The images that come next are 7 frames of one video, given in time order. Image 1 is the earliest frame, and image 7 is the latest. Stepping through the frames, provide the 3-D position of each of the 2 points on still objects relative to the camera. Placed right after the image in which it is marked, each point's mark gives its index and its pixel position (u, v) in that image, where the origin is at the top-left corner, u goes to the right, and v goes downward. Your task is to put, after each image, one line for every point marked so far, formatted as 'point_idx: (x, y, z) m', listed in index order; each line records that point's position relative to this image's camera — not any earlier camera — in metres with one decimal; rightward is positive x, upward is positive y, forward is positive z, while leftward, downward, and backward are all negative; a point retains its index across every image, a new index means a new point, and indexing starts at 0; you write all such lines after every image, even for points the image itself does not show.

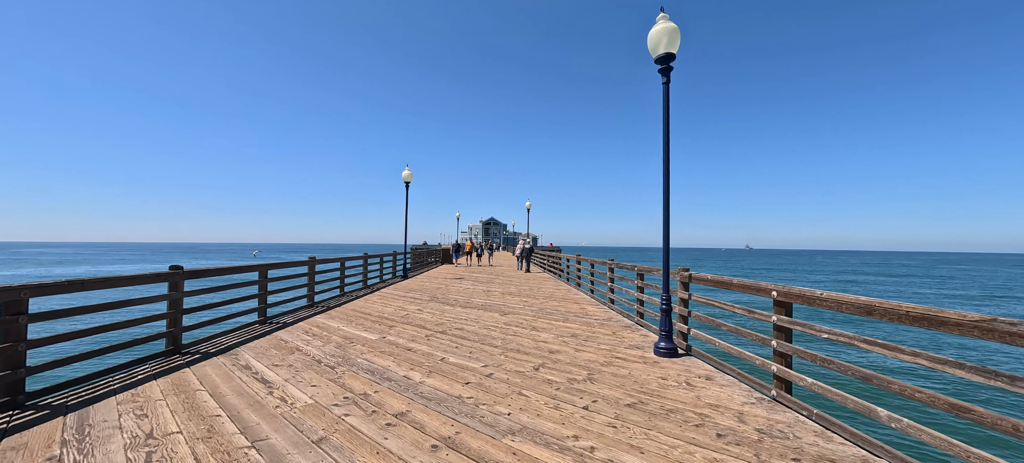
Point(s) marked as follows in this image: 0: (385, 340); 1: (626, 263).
0: (-1.9, -1.6, +5.5) m
1: (+2.8, -0.8, +8.8) m
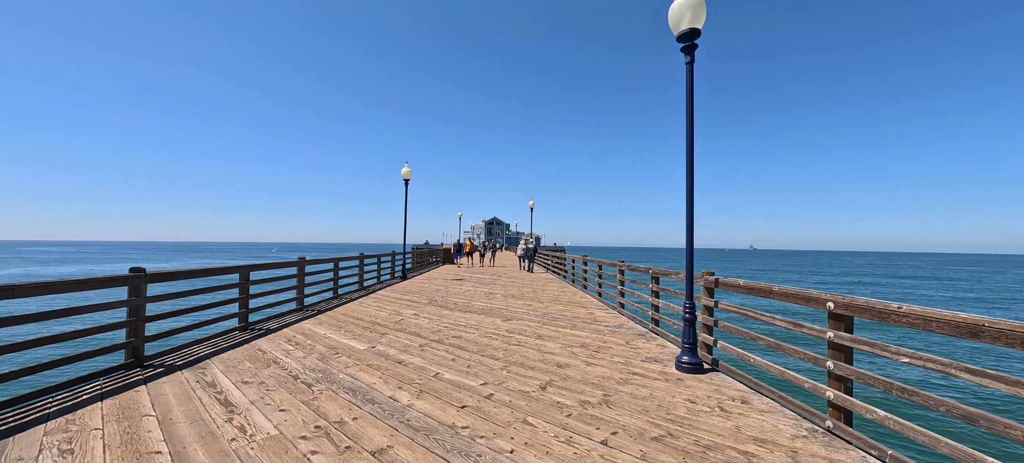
0: (-1.9, -1.6, +4.9) m
1: (+2.8, -0.8, +8.2) m
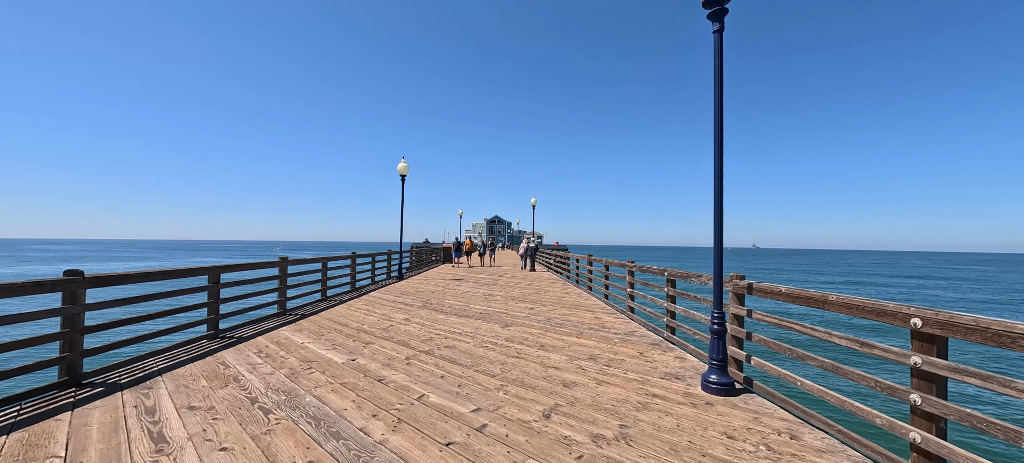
0: (-1.9, -1.6, +4.3) m
1: (+2.8, -0.7, +7.6) m
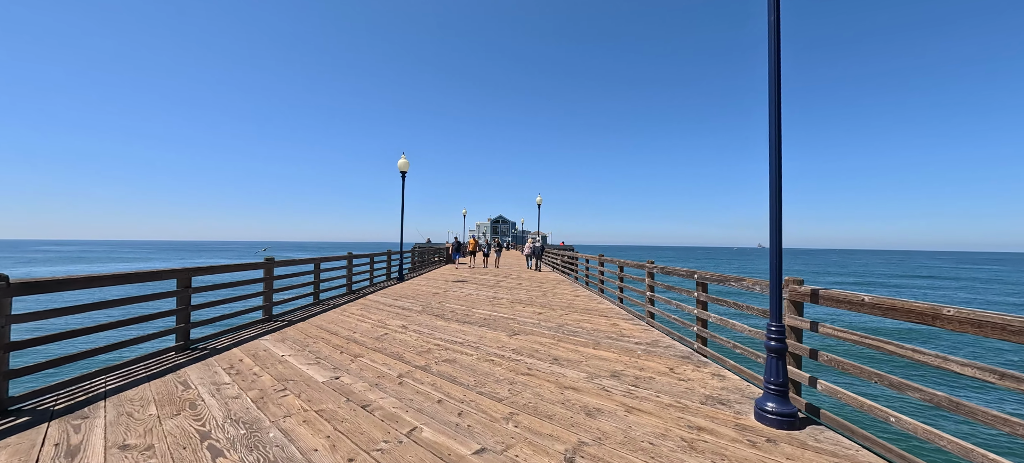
0: (-1.8, -1.6, +3.7) m
1: (+3.0, -0.7, +6.9) m
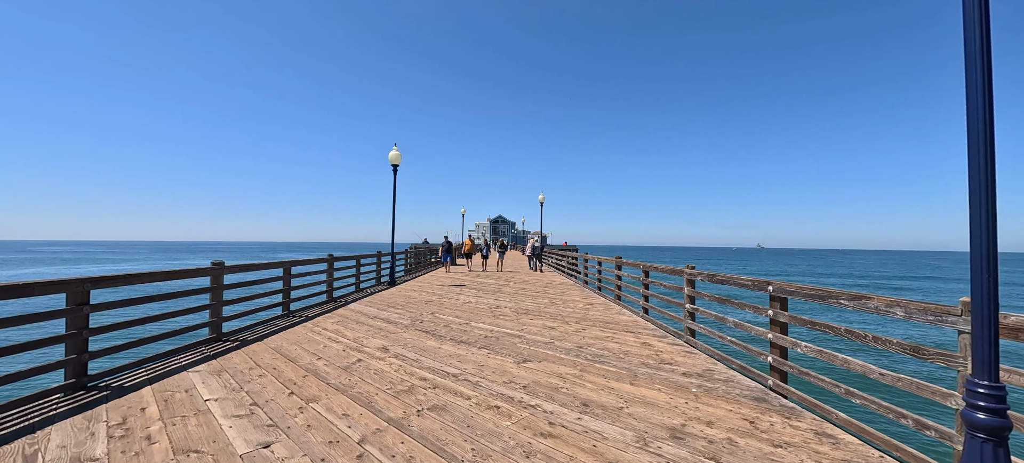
0: (-1.7, -1.5, +2.4) m
1: (+3.1, -0.6, +5.6) m
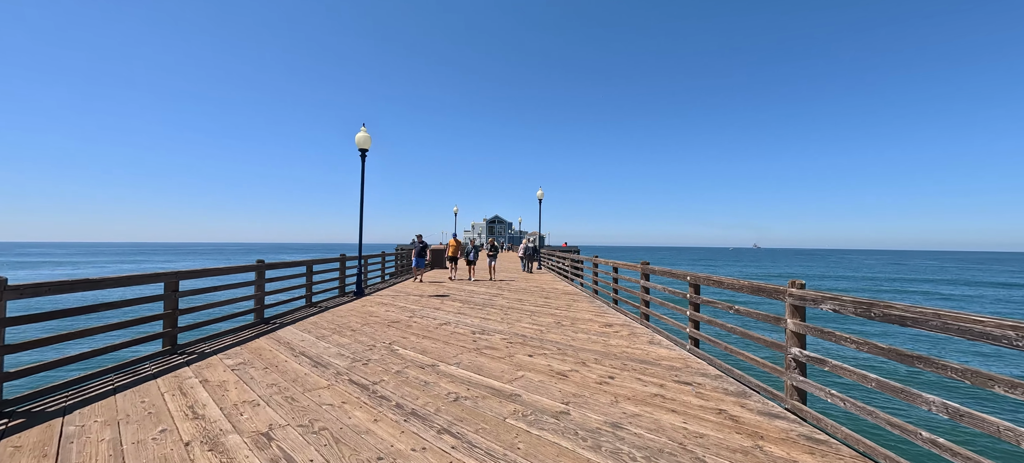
0: (-1.8, -1.5, +0.2) m
1: (+3.0, -0.6, +3.5) m
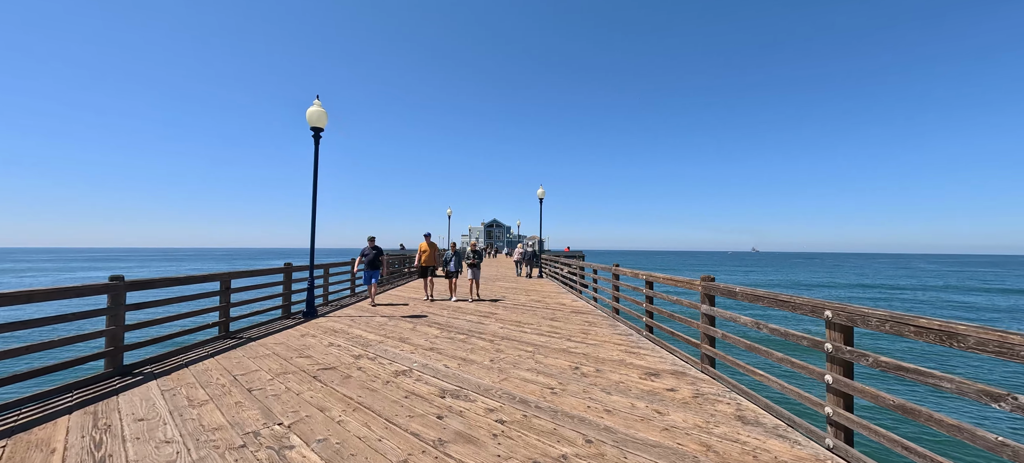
0: (-1.8, -1.4, -2.0) m
1: (+2.9, -0.5, +1.2) m
